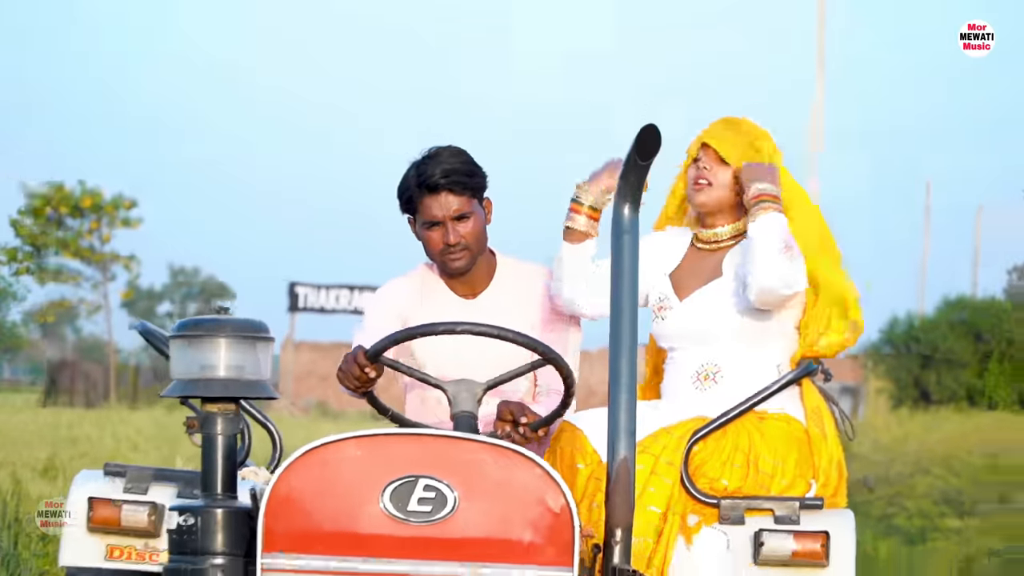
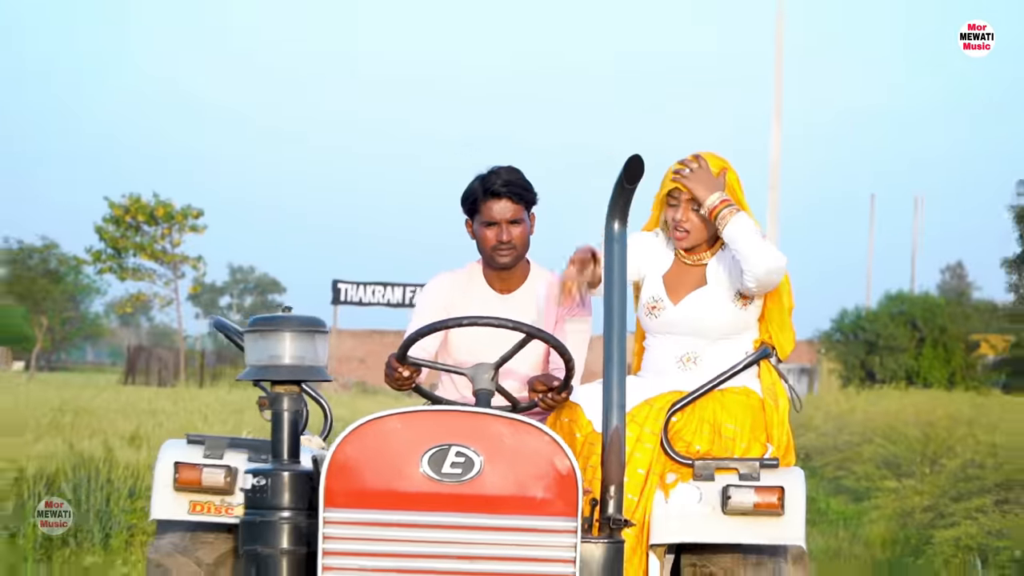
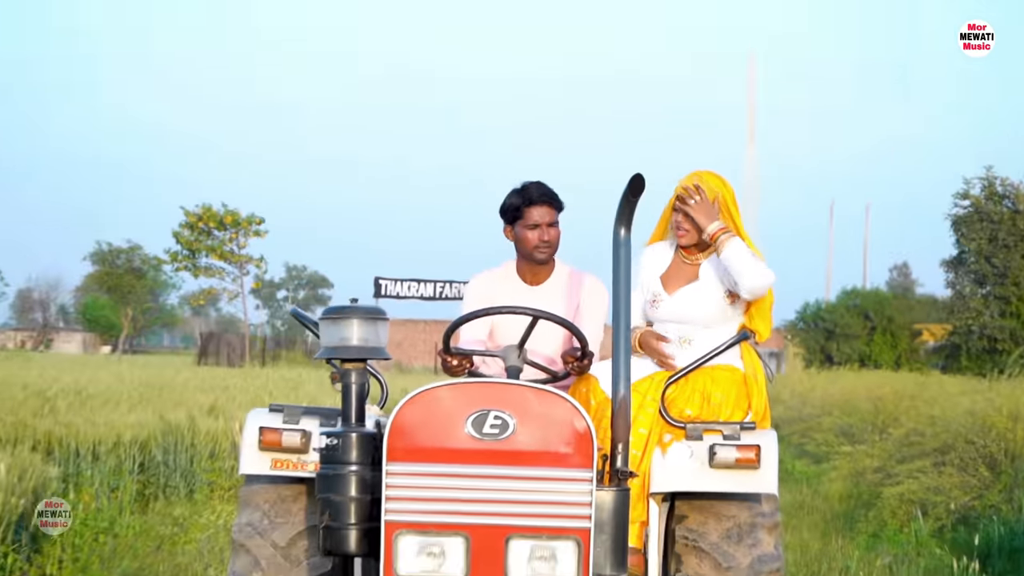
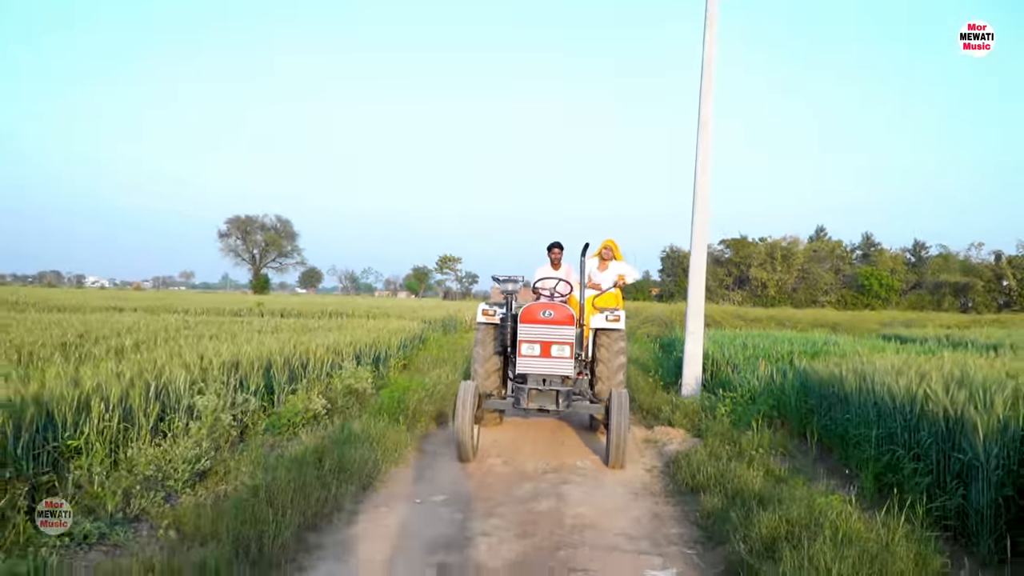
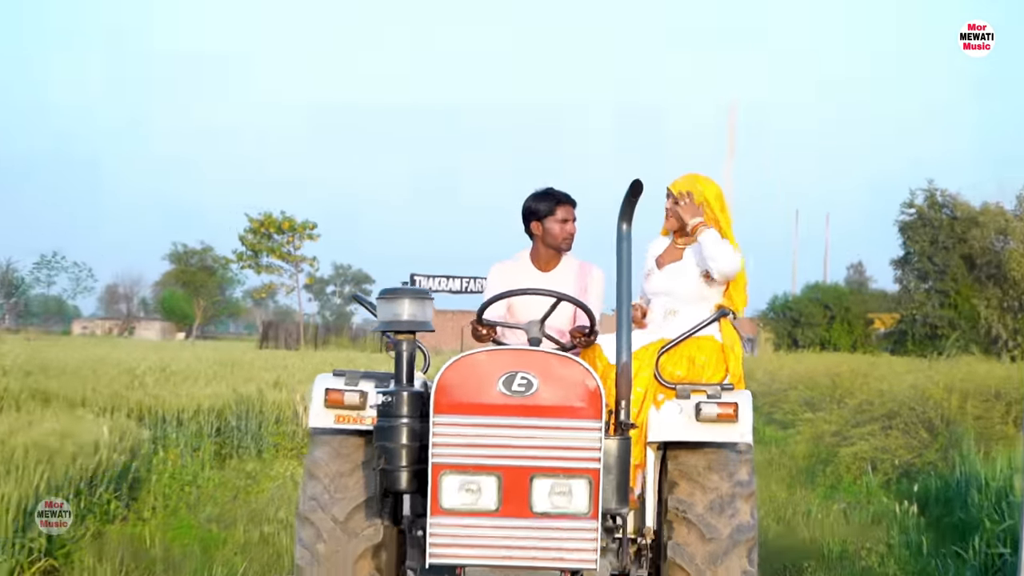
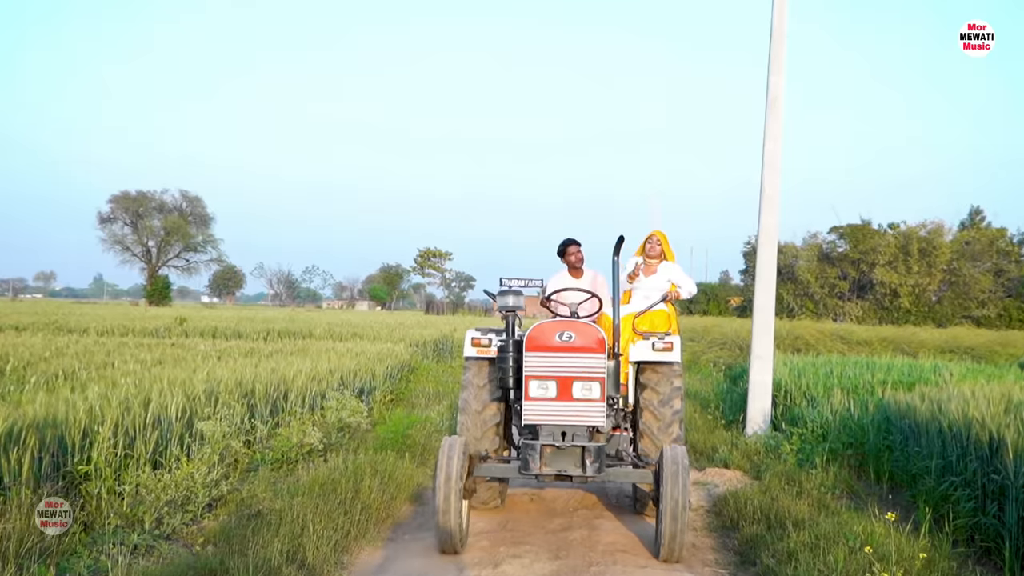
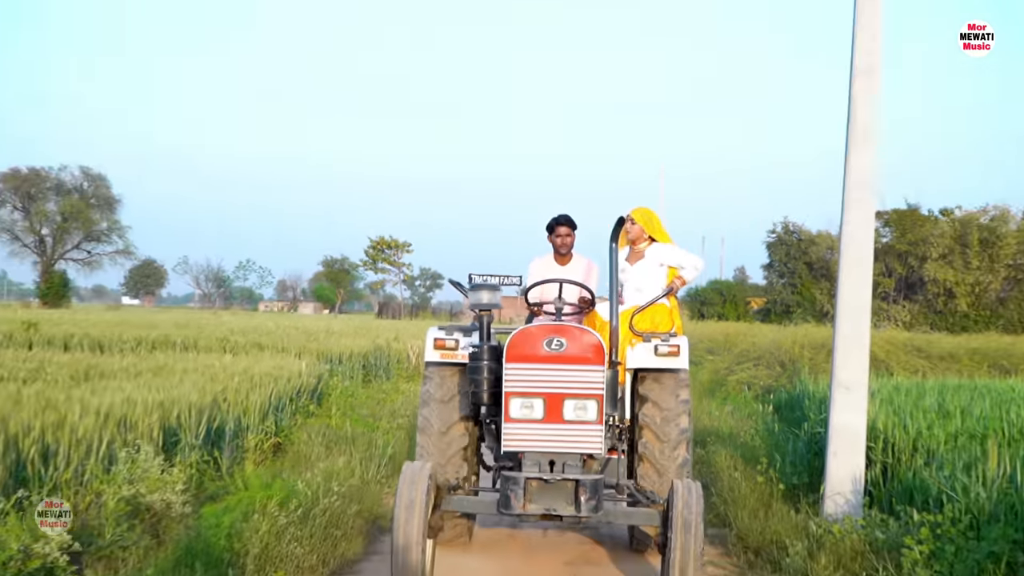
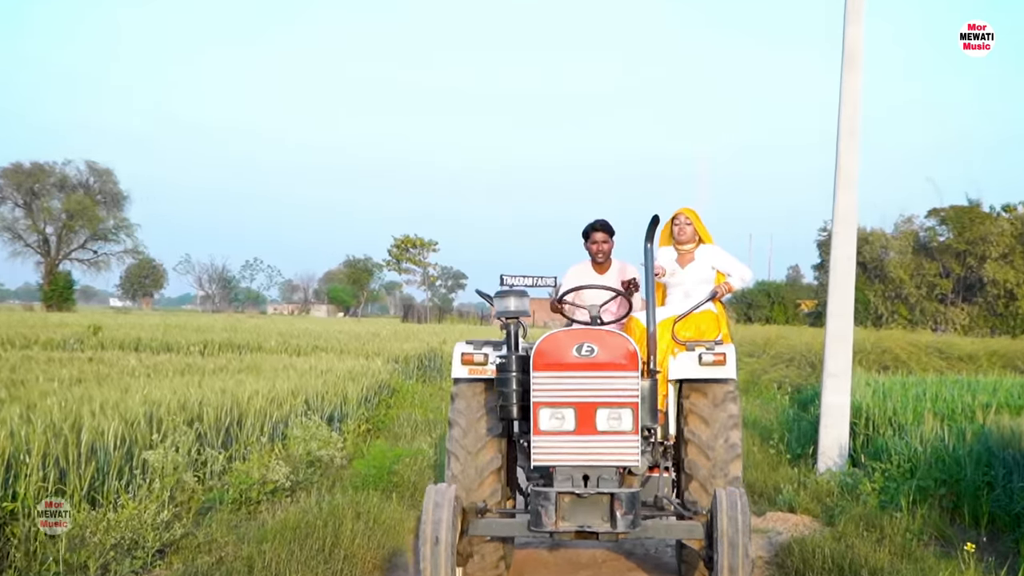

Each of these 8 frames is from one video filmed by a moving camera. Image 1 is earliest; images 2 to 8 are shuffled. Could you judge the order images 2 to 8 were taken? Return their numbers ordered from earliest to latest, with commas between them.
2, 3, 5, 7, 4, 6, 8
